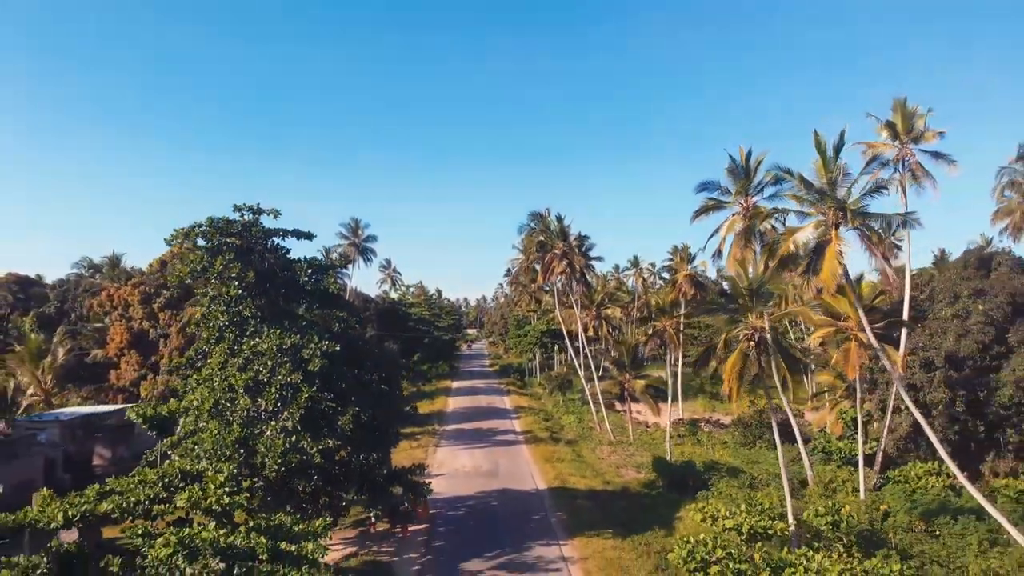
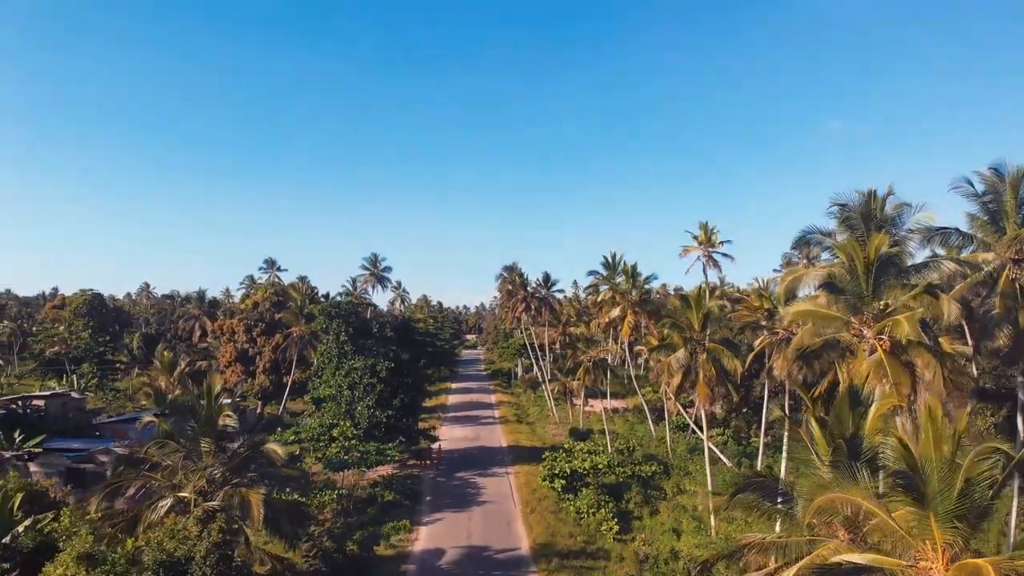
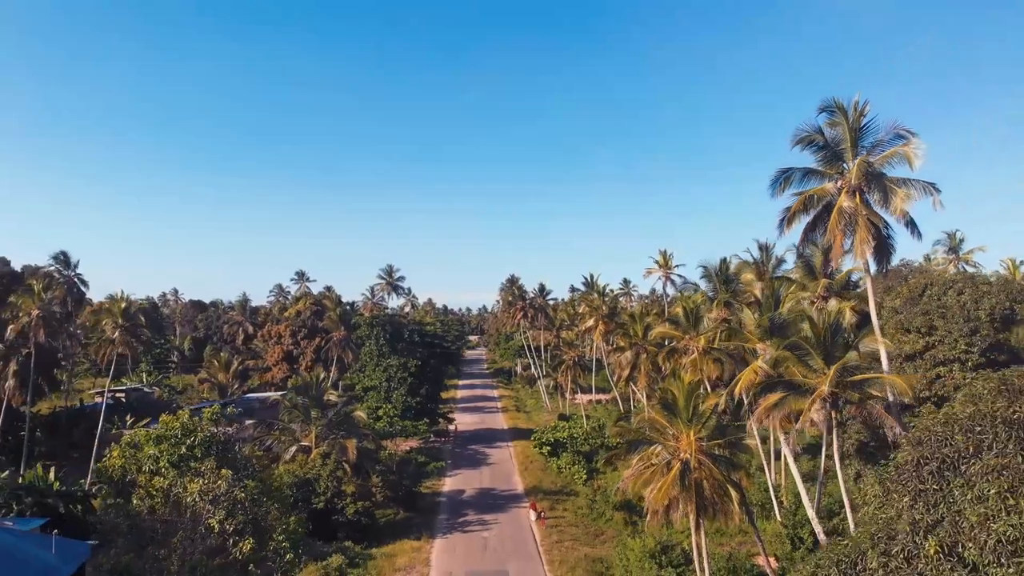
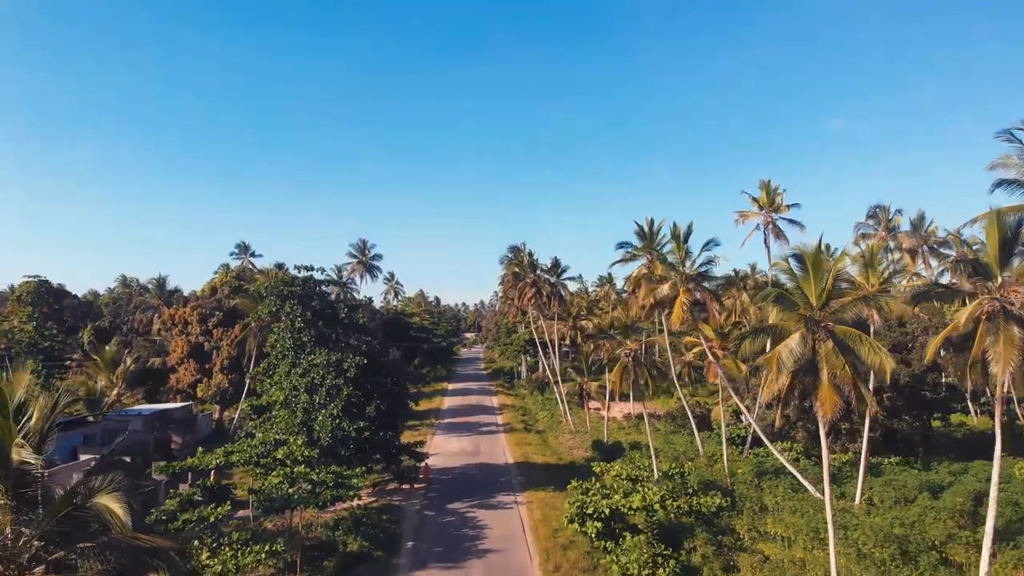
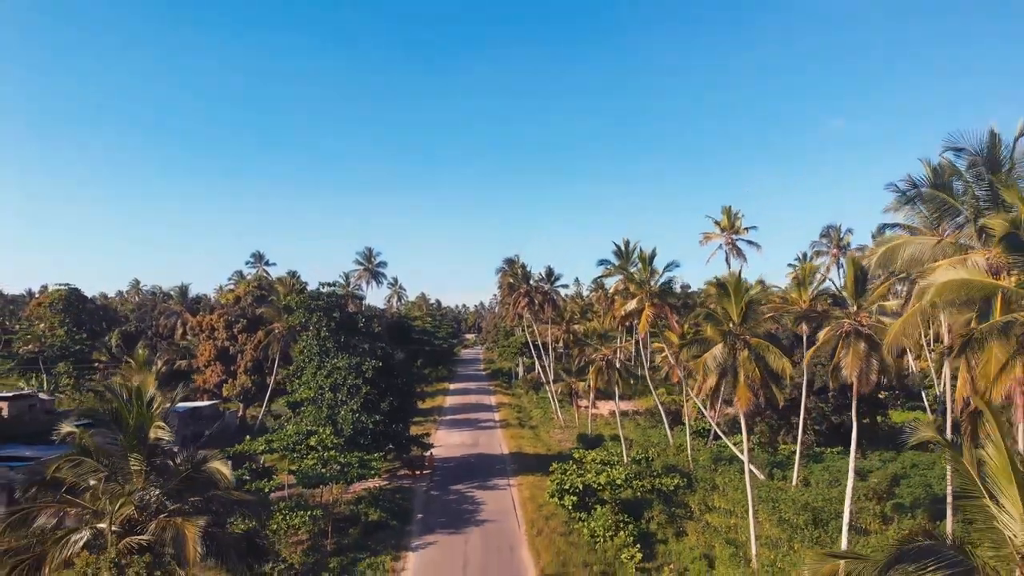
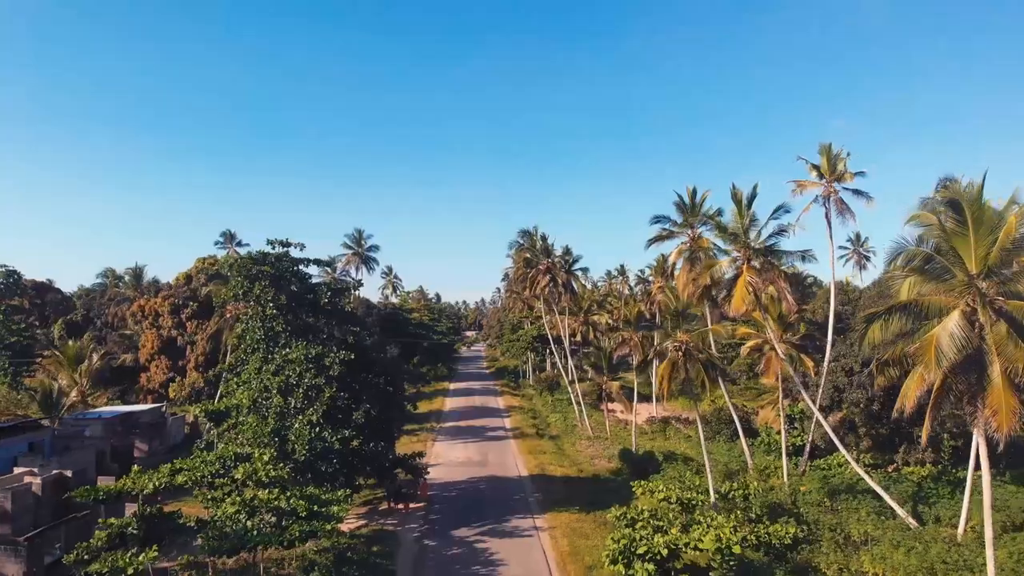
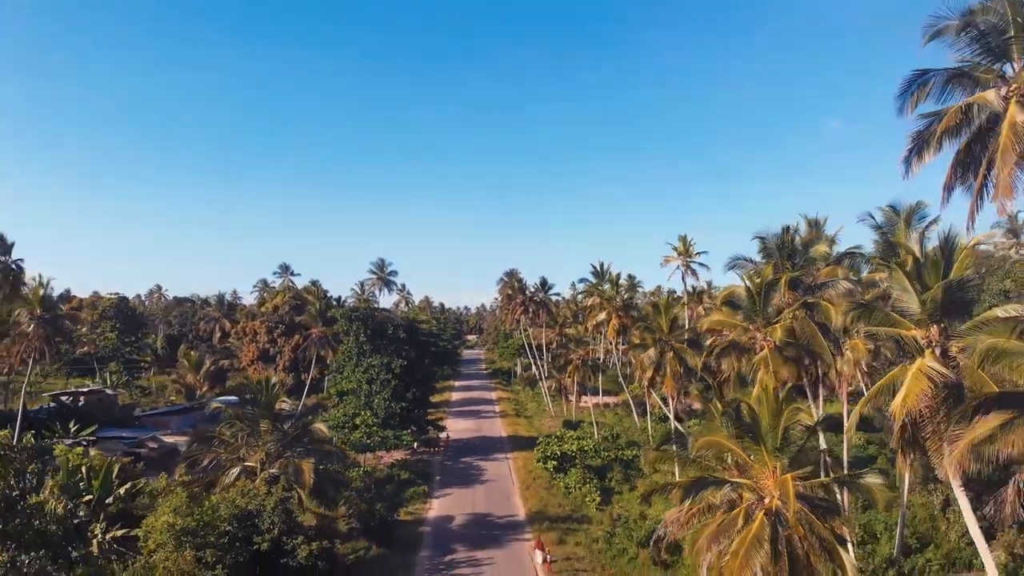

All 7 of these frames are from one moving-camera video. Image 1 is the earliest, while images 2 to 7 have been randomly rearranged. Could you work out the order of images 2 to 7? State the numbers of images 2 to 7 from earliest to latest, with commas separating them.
6, 4, 5, 2, 7, 3
